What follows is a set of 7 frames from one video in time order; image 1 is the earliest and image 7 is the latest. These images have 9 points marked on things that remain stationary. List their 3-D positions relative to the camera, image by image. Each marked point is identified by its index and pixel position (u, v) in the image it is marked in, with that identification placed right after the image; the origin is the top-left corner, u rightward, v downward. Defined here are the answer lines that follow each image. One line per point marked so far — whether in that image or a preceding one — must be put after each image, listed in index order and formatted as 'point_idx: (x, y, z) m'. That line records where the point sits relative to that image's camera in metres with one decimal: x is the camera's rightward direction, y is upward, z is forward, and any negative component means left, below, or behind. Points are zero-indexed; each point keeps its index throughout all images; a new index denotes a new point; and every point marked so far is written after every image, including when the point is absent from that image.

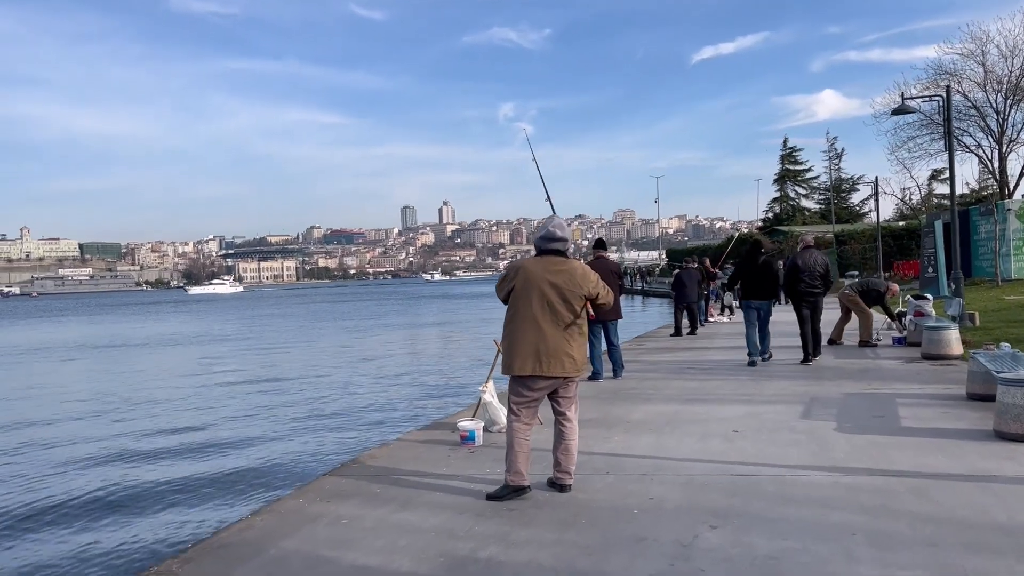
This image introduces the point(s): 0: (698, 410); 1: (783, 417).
0: (+1.9, -1.2, +8.5) m
1: (+2.5, -1.2, +7.9) m
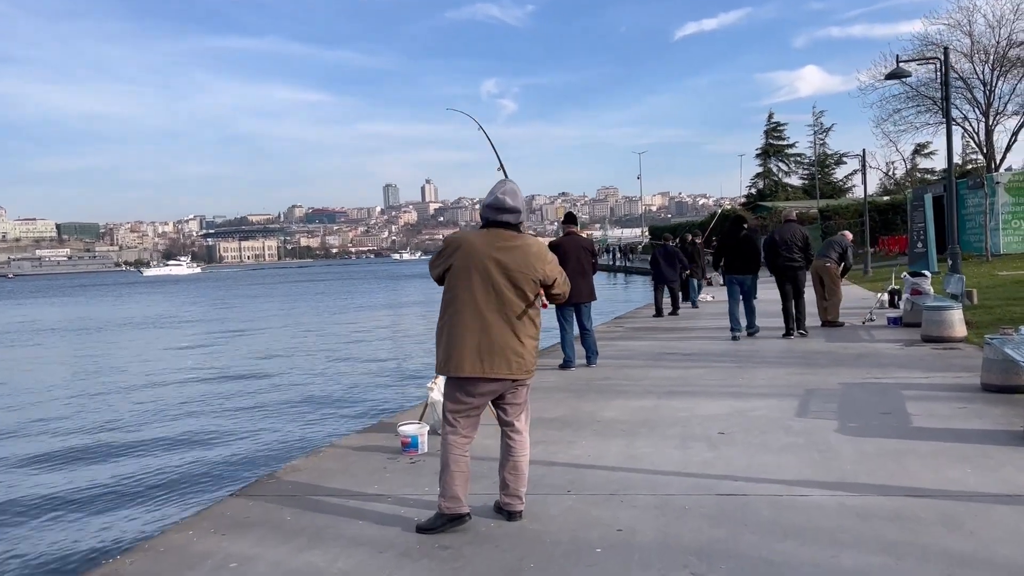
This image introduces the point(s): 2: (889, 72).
0: (+1.5, -1.1, +7.5) m
1: (+2.1, -1.0, +6.9) m
2: (+6.7, +3.8, +15.0) m
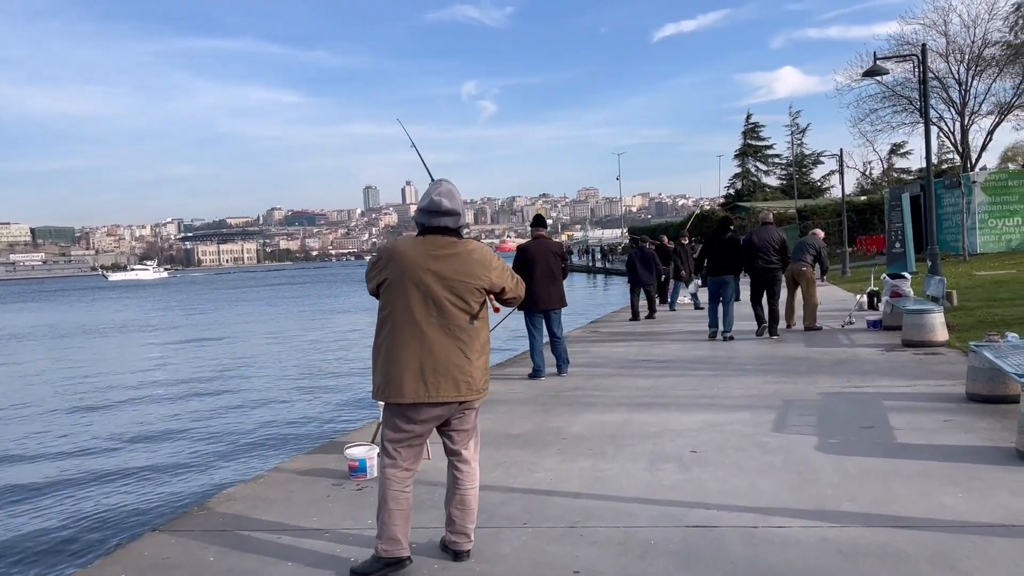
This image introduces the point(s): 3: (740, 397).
0: (+1.2, -1.1, +7.1) m
1: (+1.8, -1.1, +6.5) m
2: (+6.2, +3.8, +14.7) m
3: (+2.2, -1.0, +8.1) m
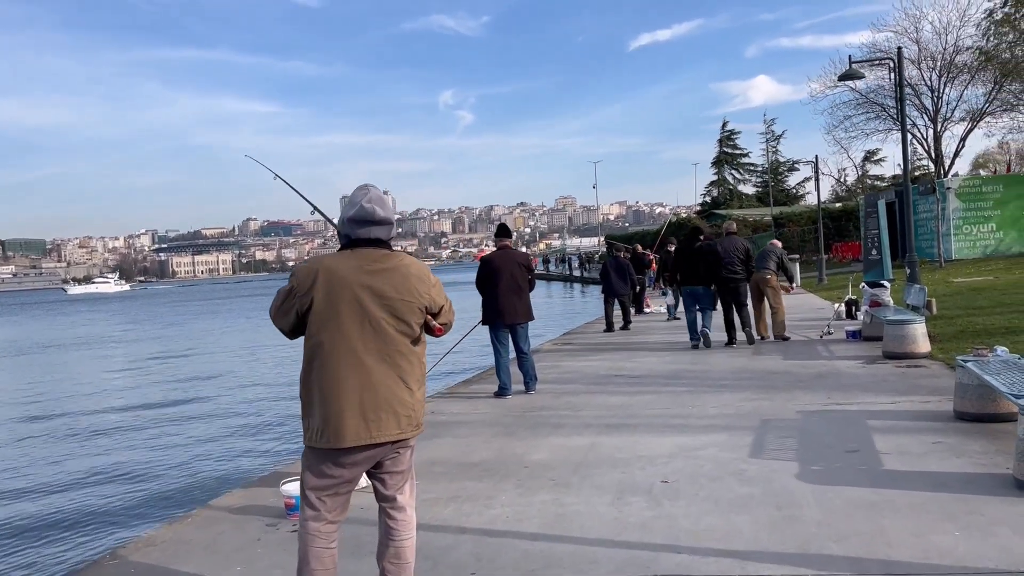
0: (+0.8, -1.2, +6.6) m
1: (+1.5, -1.2, +6.0) m
2: (+5.6, +3.7, +14.4) m
3: (+1.8, -1.1, +7.6) m
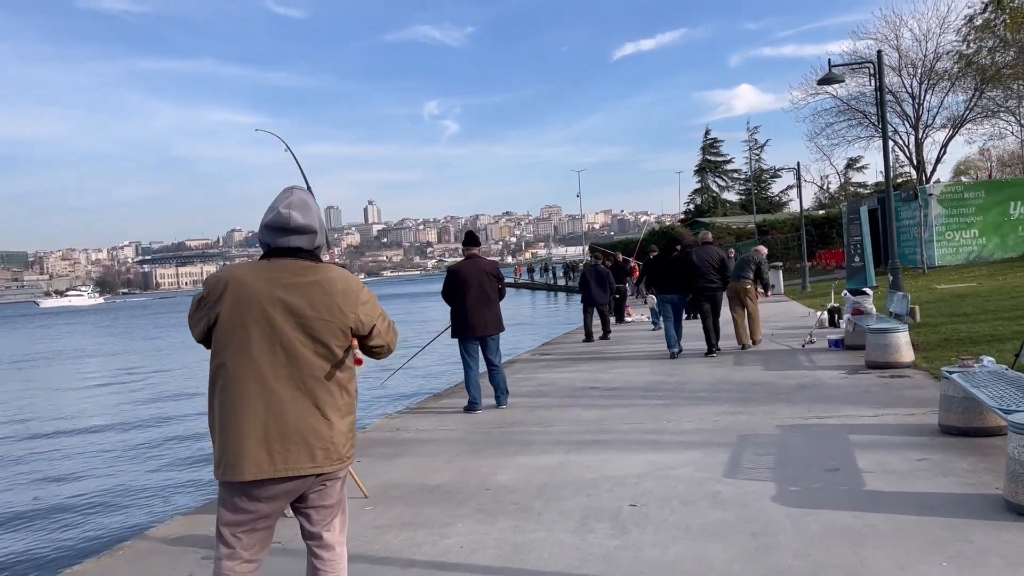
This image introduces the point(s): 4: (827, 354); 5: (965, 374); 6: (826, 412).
0: (+0.6, -1.3, +6.2) m
1: (+1.3, -1.2, +5.7) m
2: (+5.2, +3.5, +14.1) m
3: (+1.6, -1.2, +7.3) m
4: (+4.3, -0.9, +11.6) m
5: (+3.2, -0.6, +6.0) m
6: (+2.8, -1.1, +7.6) m
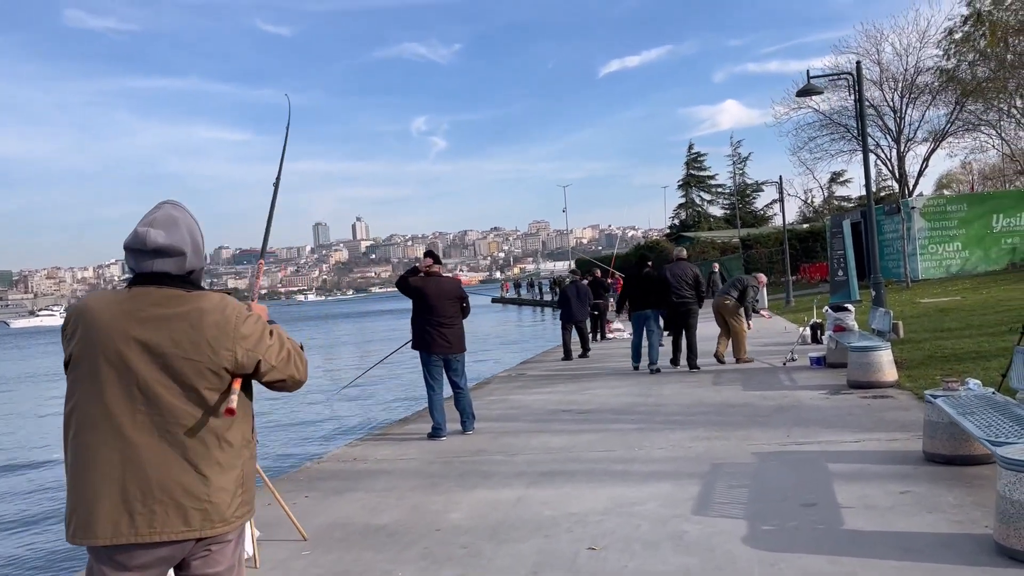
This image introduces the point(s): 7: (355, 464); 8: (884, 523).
0: (+0.3, -1.4, +5.8) m
1: (+1.0, -1.4, +5.2) m
2: (+4.7, +3.3, +13.9) m
3: (+1.2, -1.4, +6.8) m
4: (+3.9, -1.1, +11.2) m
5: (+2.9, -0.7, +5.6) m
6: (+2.5, -1.3, +7.2) m
7: (-1.4, -1.6, +7.6) m
8: (+2.0, -1.3, +4.6) m
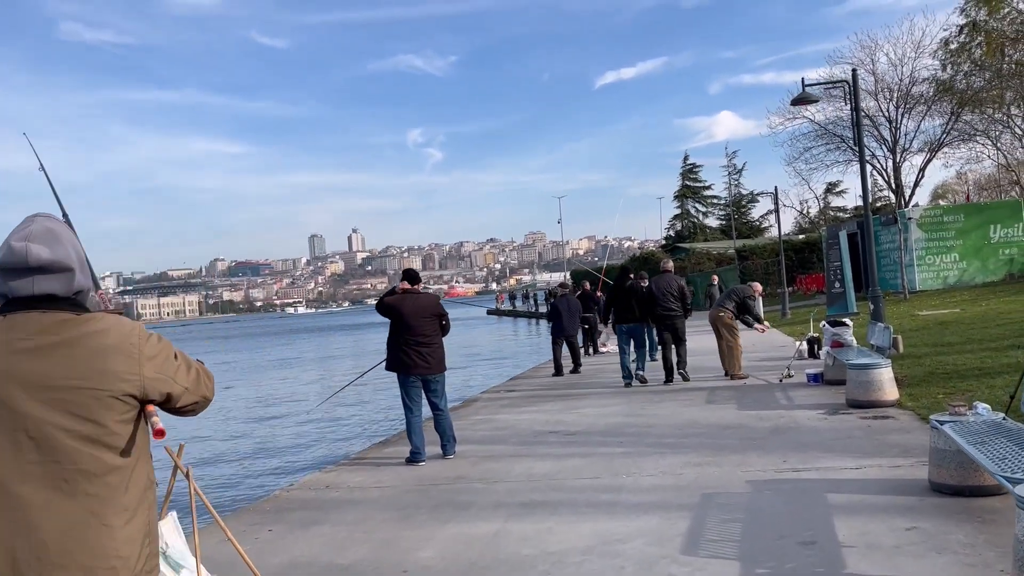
0: (+0.1, -1.6, +5.4) m
1: (+0.8, -1.5, +4.8) m
2: (+4.5, +3.1, +13.5) m
3: (+1.1, -1.5, +6.4) m
4: (+3.8, -1.3, +10.8) m
5: (+2.8, -0.8, +5.2) m
6: (+2.3, -1.4, +6.7) m
7: (-1.6, -1.7, +7.2) m
8: (+1.9, -1.4, +4.2) m
